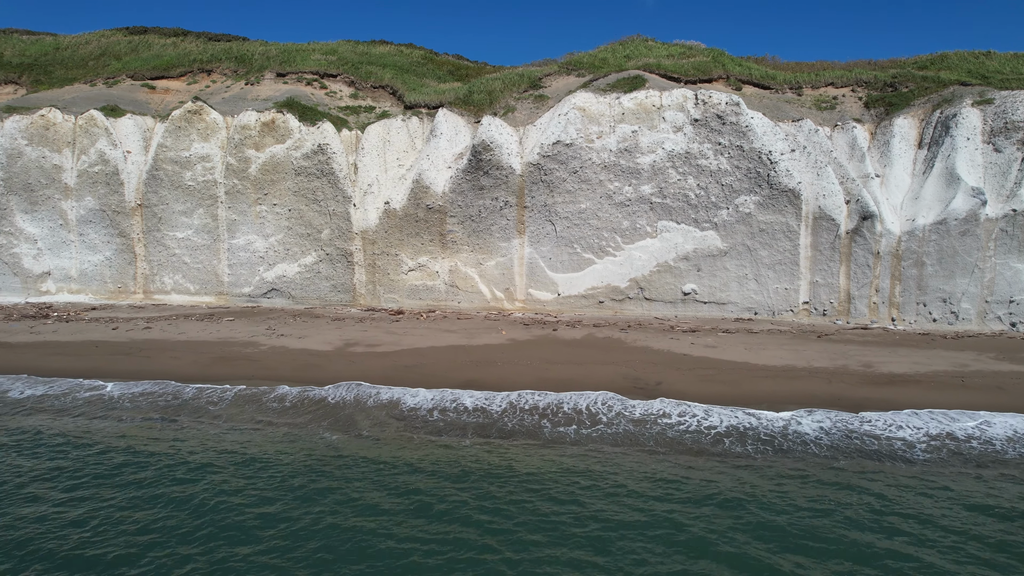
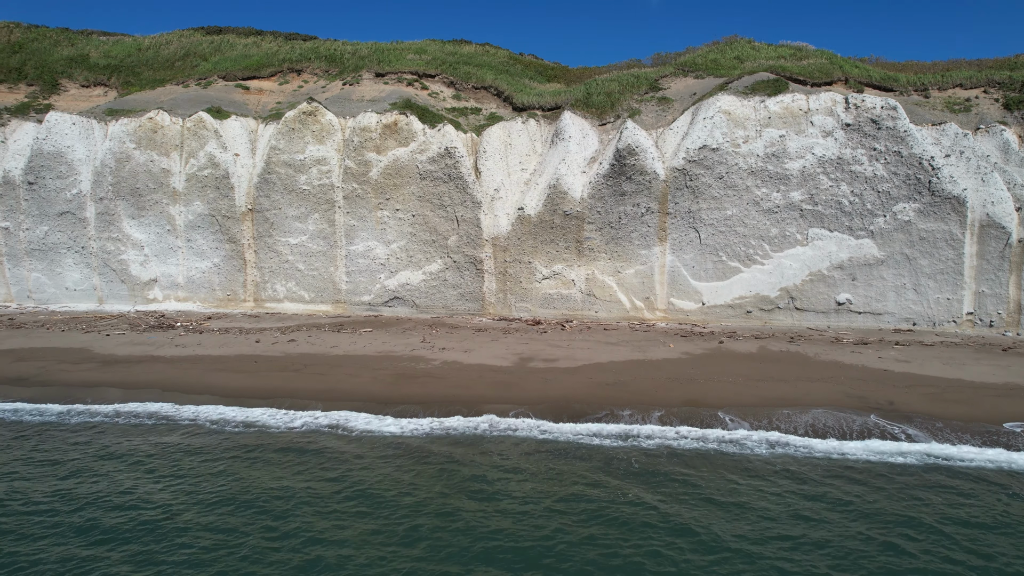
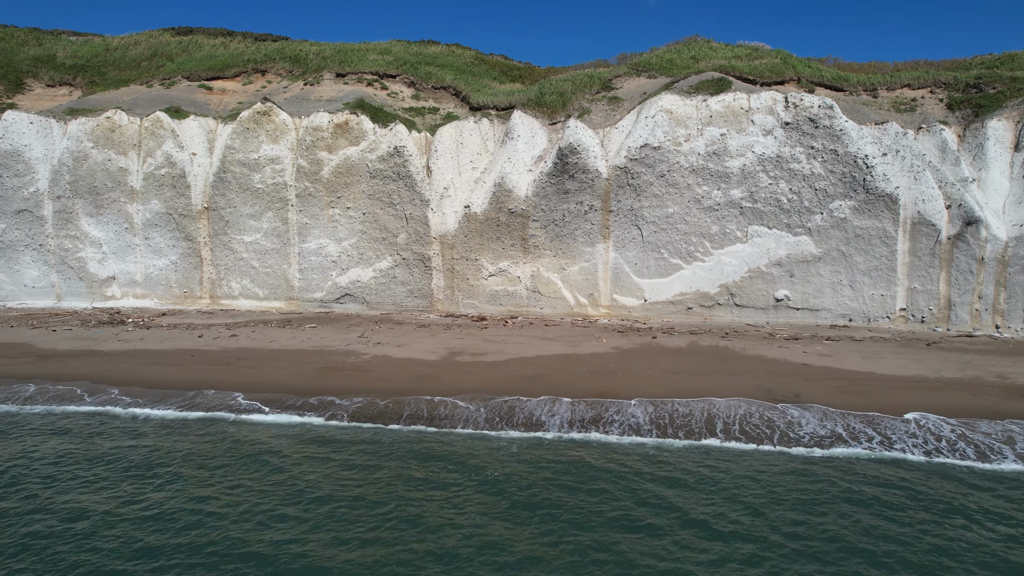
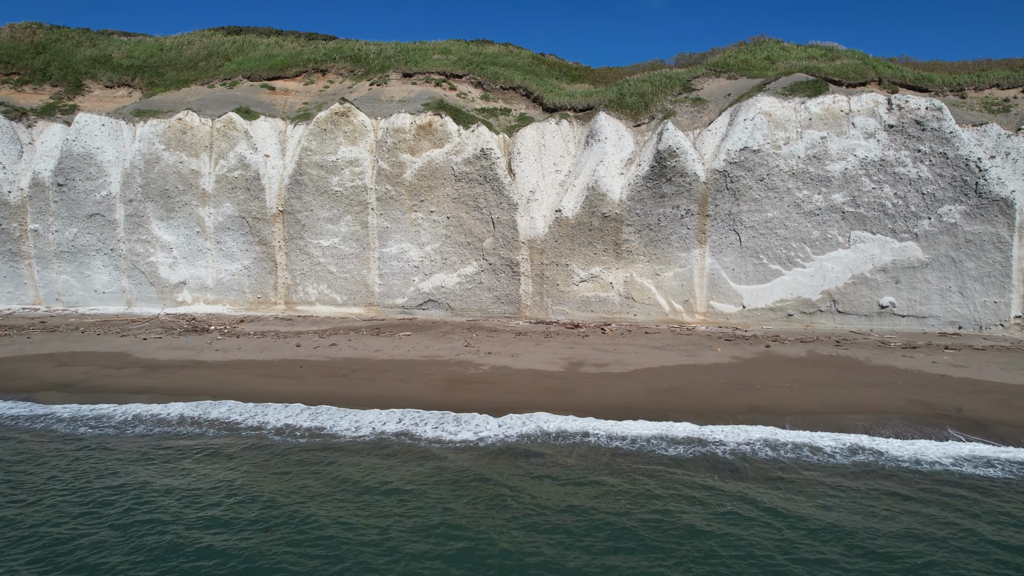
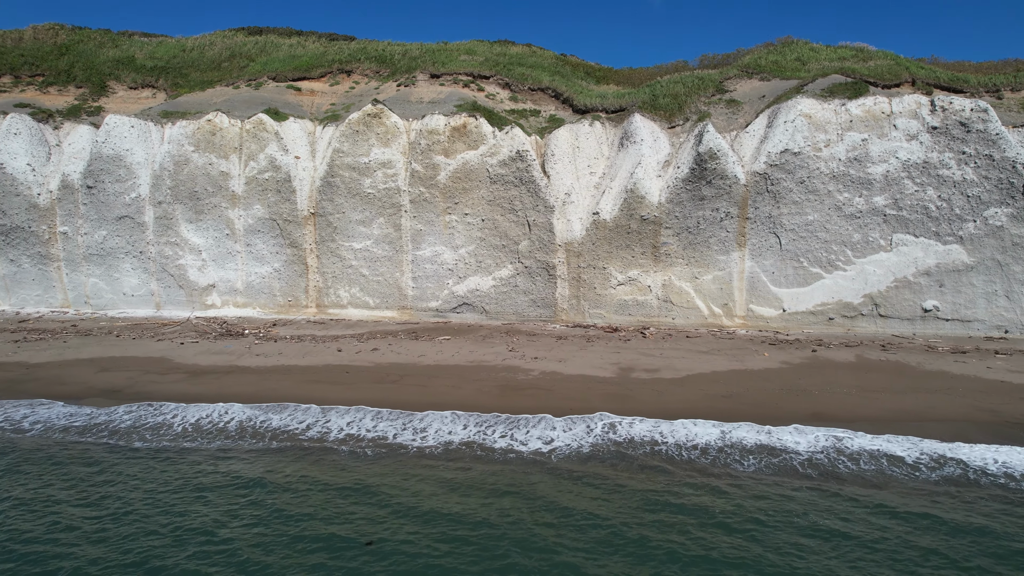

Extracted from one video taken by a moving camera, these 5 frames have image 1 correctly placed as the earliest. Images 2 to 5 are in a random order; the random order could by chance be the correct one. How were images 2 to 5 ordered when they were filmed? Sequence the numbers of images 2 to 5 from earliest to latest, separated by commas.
3, 2, 4, 5
